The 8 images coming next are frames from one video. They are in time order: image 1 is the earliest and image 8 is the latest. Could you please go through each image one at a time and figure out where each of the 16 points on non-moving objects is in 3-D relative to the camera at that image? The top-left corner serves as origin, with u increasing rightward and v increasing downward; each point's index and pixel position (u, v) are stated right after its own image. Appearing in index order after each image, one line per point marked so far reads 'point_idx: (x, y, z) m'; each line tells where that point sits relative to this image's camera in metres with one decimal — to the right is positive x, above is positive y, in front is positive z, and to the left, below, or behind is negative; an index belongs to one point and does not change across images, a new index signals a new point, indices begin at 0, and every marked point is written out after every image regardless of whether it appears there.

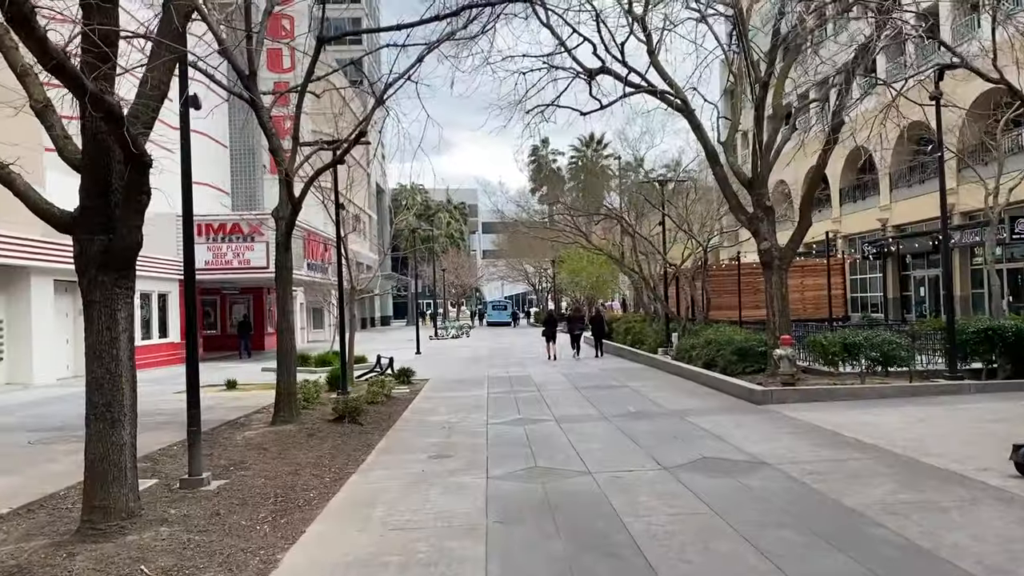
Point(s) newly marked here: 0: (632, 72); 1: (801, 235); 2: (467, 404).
0: (+2.4, +4.3, +17.1) m
1: (+5.6, +1.0, +16.6) m
2: (-0.8, -2.1, +15.7) m
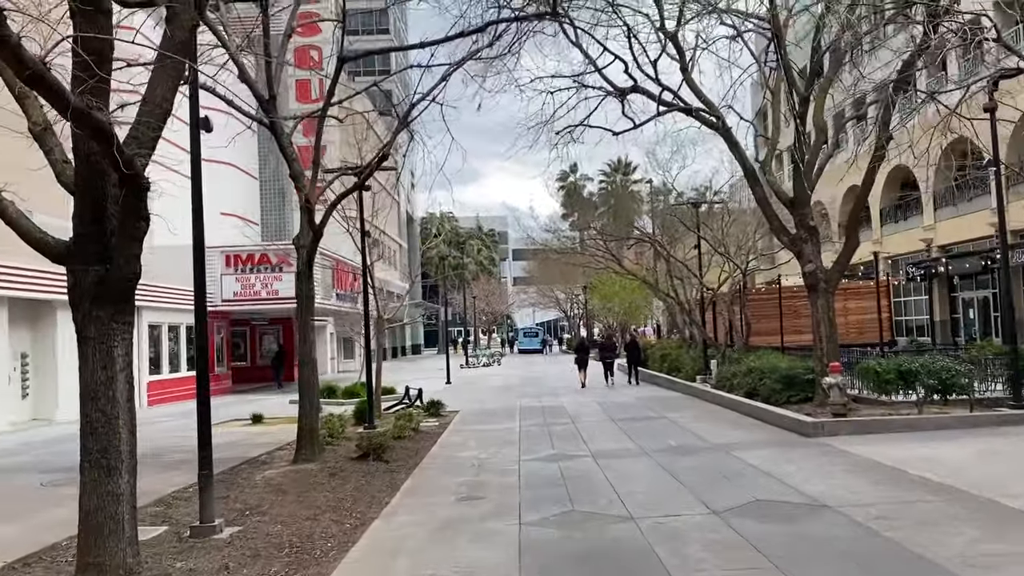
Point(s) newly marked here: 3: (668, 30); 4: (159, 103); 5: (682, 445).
0: (+2.9, +3.8, +16.5) m
1: (+6.2, +0.6, +15.8) m
2: (-0.2, -2.6, +15.0) m
3: (+3.0, +5.1, +16.9) m
4: (-2.6, +1.4, +6.3) m
5: (+2.6, -2.4, +13.1) m
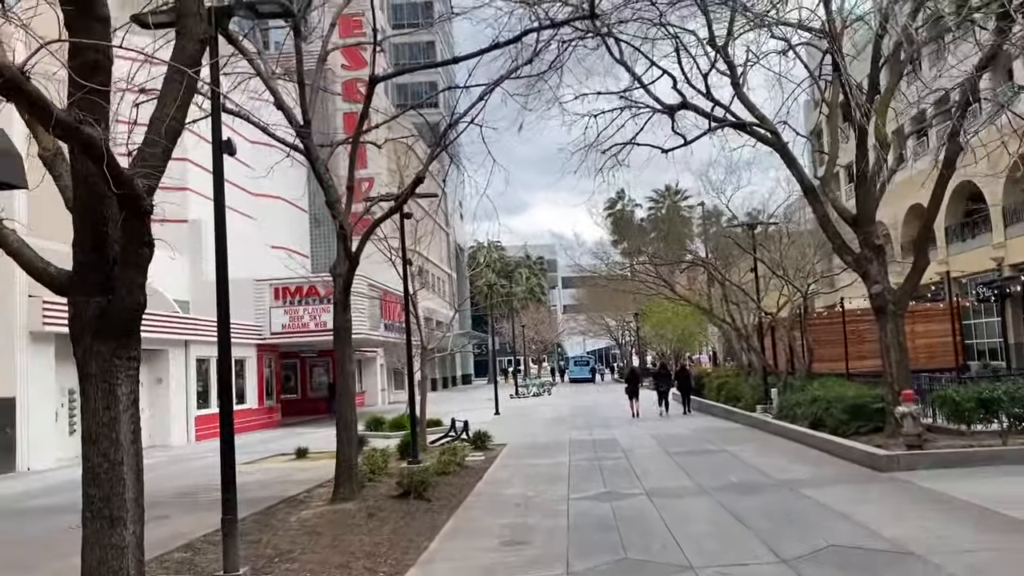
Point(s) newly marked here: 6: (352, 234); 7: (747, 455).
0: (+3.7, +3.3, +15.7) m
1: (+7.0, +0.2, +14.8) m
2: (+0.6, -3.1, +14.3) m
3: (+3.9, +4.6, +16.2) m
4: (-2.3, +1.1, +5.9) m
5: (+3.3, -2.8, +12.2) m
6: (-2.1, +0.7, +11.3) m
7: (+4.2, -3.0, +15.4) m
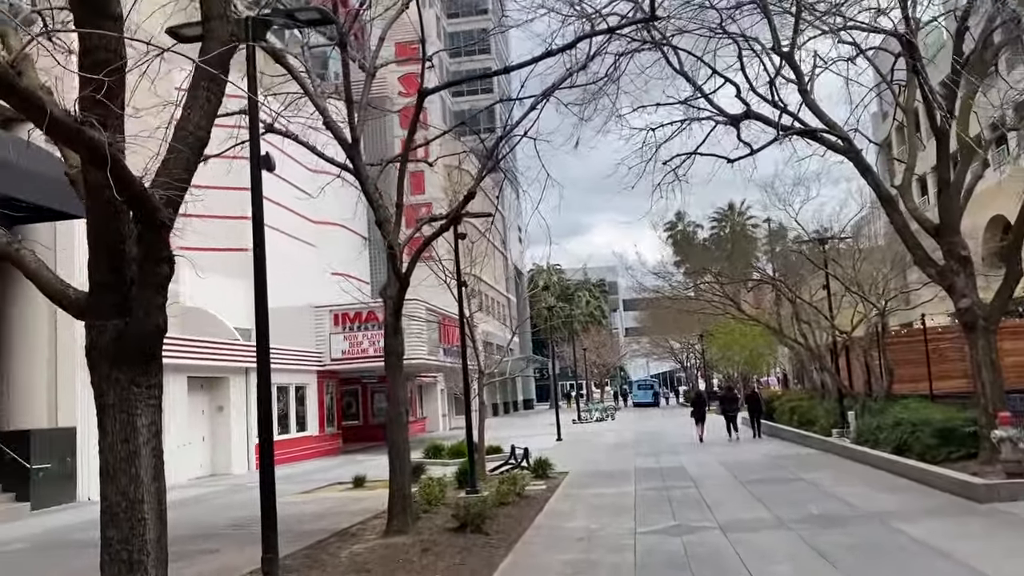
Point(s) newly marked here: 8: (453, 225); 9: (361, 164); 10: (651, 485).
0: (+4.7, +3.0, +14.9) m
1: (+7.9, 0.0, +13.7) m
2: (+1.6, -3.4, +13.5) m
3: (+4.8, +4.3, +15.5) m
4: (-2.0, +1.0, +5.5) m
5: (+4.1, -3.0, +11.3) m
6: (-1.4, +0.4, +10.9) m
7: (+5.3, -3.3, +14.4) m
8: (-0.8, +0.8, +11.4) m
9: (-2.0, +1.6, +11.3) m
10: (+2.5, -3.6, +15.7) m
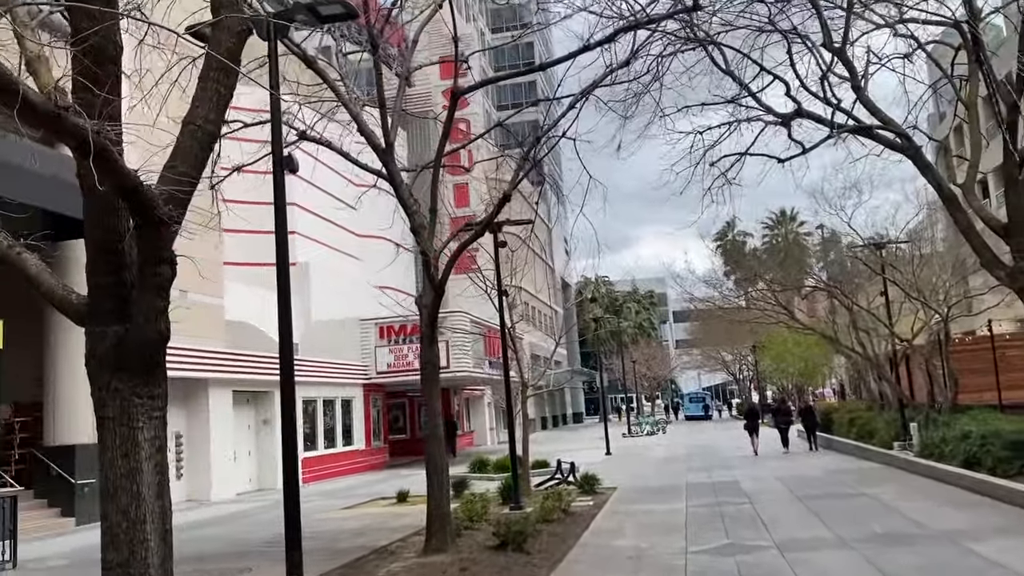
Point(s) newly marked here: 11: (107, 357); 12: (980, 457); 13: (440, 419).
0: (+5.4, +2.9, +14.3) m
1: (+8.6, 0.0, +12.8) m
2: (+2.2, -3.5, +12.9) m
3: (+5.5, +4.2, +14.8) m
4: (-1.9, +1.0, +5.2) m
5: (+4.6, -3.0, +10.5) m
6: (-0.9, +0.3, +10.5) m
7: (+6.0, -3.3, +13.6) m
8: (-0.3, +0.7, +11.0) m
9: (-1.5, +1.5, +11.0) m
10: (+3.3, -3.7, +15.0) m
11: (-2.2, -0.4, +4.6) m
12: (+7.8, -2.8, +14.4) m
13: (-0.9, -1.7, +10.9) m
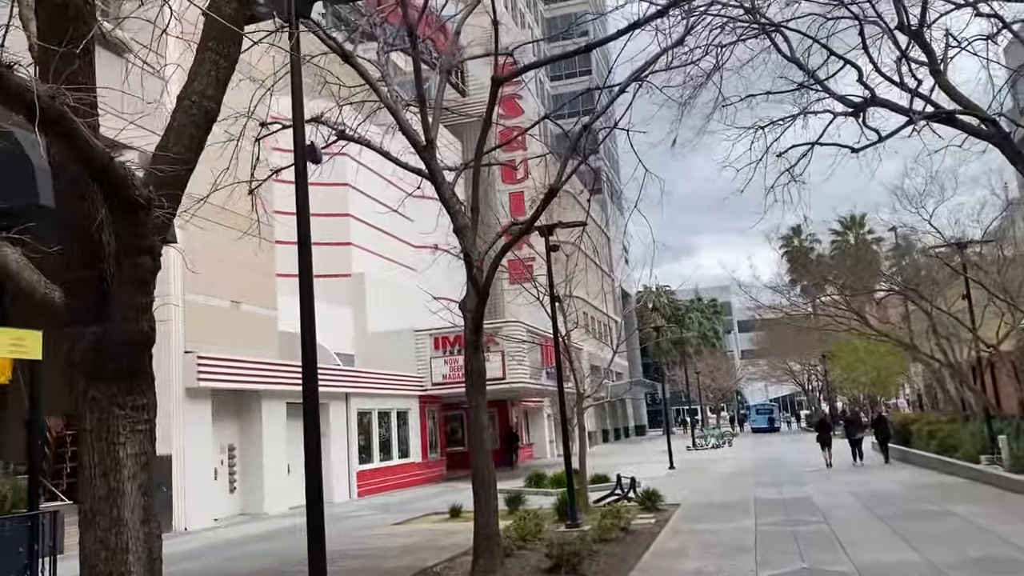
0: (+6.2, +2.9, +13.2) m
1: (+9.3, 0.0, +11.5) m
2: (+3.0, -3.5, +12.0) m
3: (+6.3, +4.2, +13.7) m
4: (-1.7, +1.0, +4.6) m
5: (+5.2, -3.0, +9.4) m
6: (-0.4, +0.3, +9.9) m
7: (+6.8, -3.3, +12.4) m
8: (+0.3, +0.7, +10.3) m
9: (-0.9, +1.5, +10.4) m
10: (+4.2, -3.8, +14.0) m
11: (-2.0, -0.3, +4.0) m
12: (+8.7, -2.8, +13.0) m
13: (-0.3, -1.7, +10.2) m
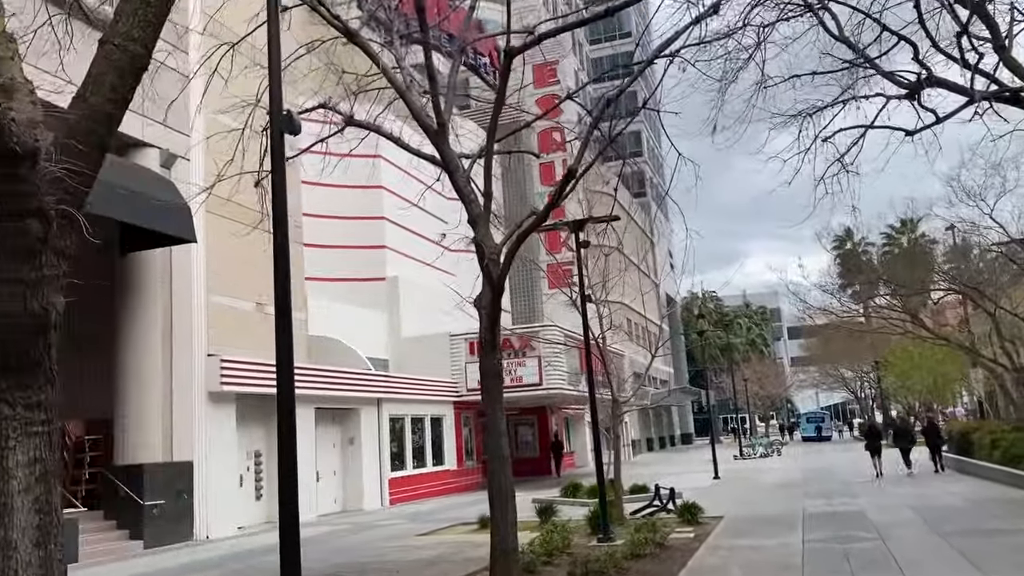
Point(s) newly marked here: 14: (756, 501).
0: (+6.5, +3.0, +12.1) m
1: (+9.5, +0.1, +10.2) m
2: (+3.3, -3.5, +11.0) m
3: (+6.7, +4.2, +12.6) m
4: (-1.8, +1.1, +3.9) m
5: (+5.4, -2.9, +8.3) m
6: (-0.2, +0.4, +9.1) m
7: (+7.1, -3.3, +11.2) m
8: (+0.5, +0.8, +9.4) m
9: (-0.7, +1.5, +9.6) m
10: (+4.6, -3.7, +12.9) m
11: (-2.1, -0.2, +3.3) m
12: (+9.0, -2.7, +11.7) m
13: (-0.1, -1.6, +9.4) m
14: (+5.4, -4.7, +19.2) m
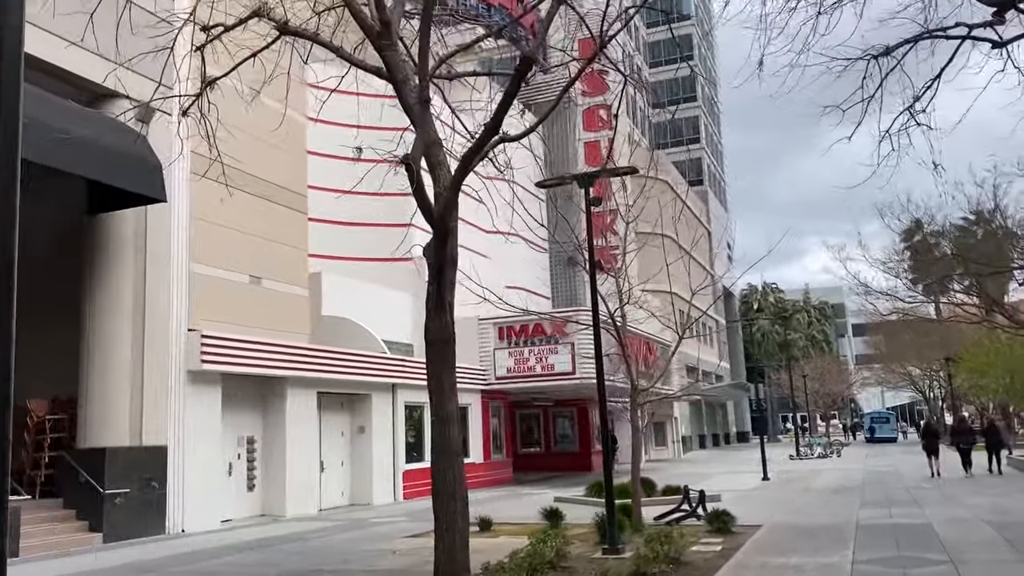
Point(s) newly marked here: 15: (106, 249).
0: (+6.3, +3.4, +9.5) m
1: (+9.2, +0.5, +7.4) m
2: (+3.0, -3.0, +8.7) m
3: (+6.6, +4.6, +10.0) m
4: (-2.5, +1.5, +2.0) m
5: (+4.9, -2.5, +5.9) m
6: (-0.6, +0.8, +7.0) m
7: (+6.8, -2.9, +8.7) m
8: (+0.2, +1.2, +7.3) m
9: (-1.0, +2.0, +7.6) m
10: (+4.5, -3.3, +10.5) m
11: (-2.9, +0.2, +1.4) m
12: (+8.8, -2.3, +9.1) m
13: (-0.5, -1.2, +7.3) m
14: (+5.7, -4.2, +16.7) m
15: (-7.1, +0.7, +15.0) m
